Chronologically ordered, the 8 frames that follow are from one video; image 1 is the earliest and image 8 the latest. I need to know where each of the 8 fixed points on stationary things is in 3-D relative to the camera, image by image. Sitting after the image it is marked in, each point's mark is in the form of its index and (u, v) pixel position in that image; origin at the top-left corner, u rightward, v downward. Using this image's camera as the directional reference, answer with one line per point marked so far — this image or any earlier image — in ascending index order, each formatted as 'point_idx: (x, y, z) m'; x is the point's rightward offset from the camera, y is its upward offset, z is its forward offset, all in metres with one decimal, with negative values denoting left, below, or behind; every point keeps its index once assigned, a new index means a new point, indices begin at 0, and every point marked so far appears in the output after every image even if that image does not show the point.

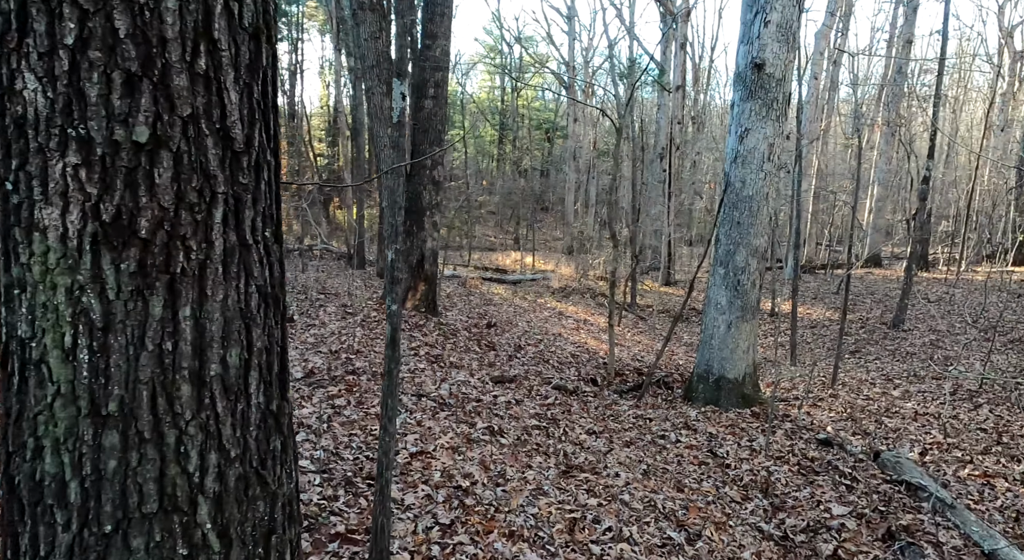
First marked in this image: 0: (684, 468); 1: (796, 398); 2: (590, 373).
0: (+1.7, -1.8, +6.4) m
1: (+3.9, -1.6, +9.1) m
2: (+1.2, -1.4, +10.0) m
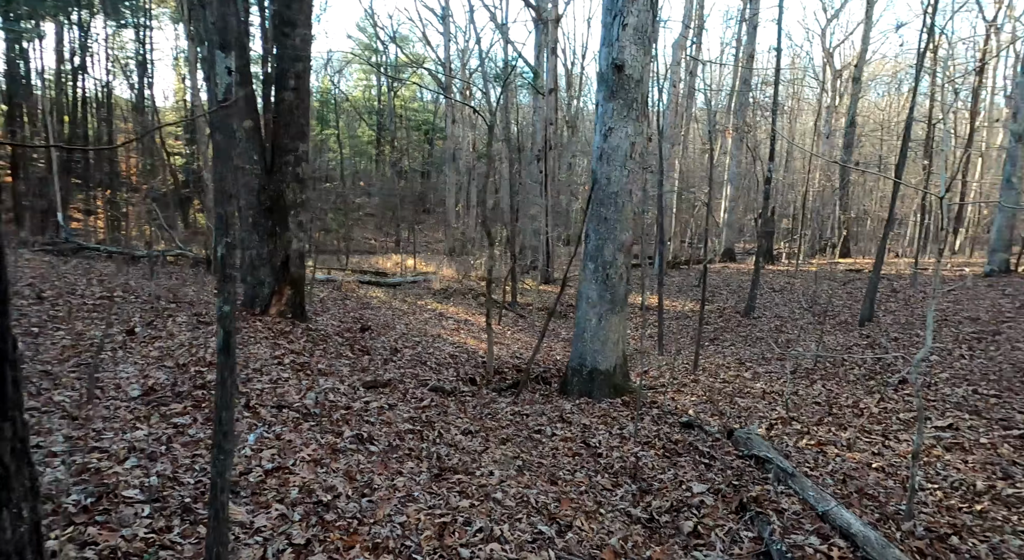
0: (+0.5, -1.8, +6.5) m
1: (+2.2, -1.5, +9.6) m
2: (-0.7, -1.4, +10.0) m
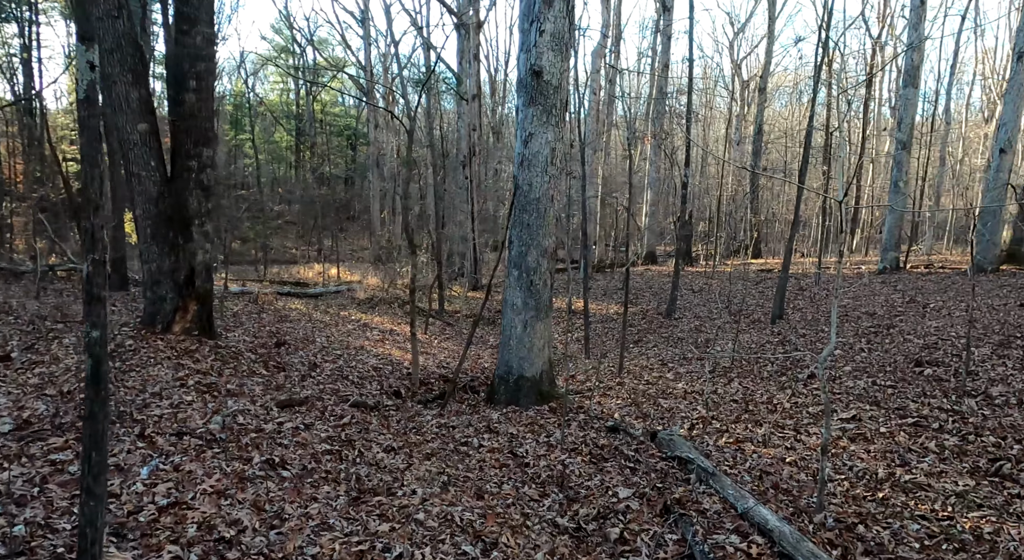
0: (-0.3, -1.9, +6.3) m
1: (+1.1, -1.6, +9.6) m
2: (-1.8, -1.6, +9.7) m
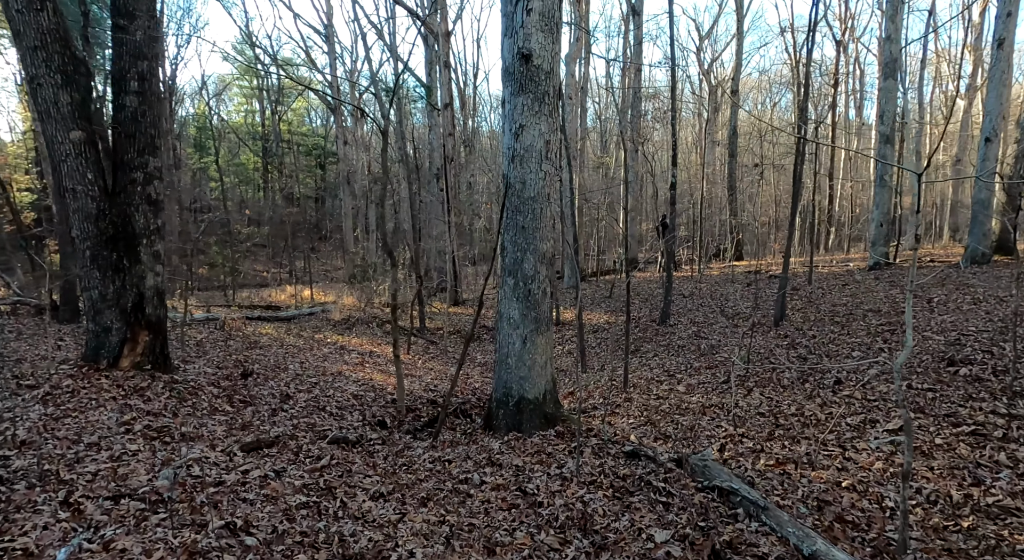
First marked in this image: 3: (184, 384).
0: (-0.2, -2.0, +5.4) m
1: (+1.1, -1.7, +8.7) m
2: (-1.8, -1.8, +8.7) m
3: (-4.0, -1.3, +8.1) m
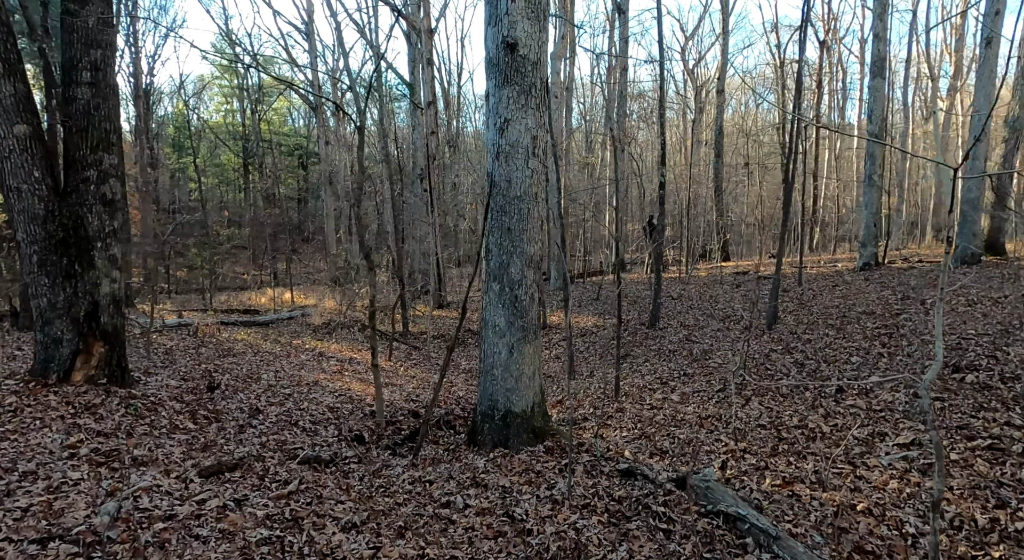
0: (-0.3, -2.0, +4.9) m
1: (+0.9, -1.7, +8.2) m
2: (-2.0, -1.9, +8.2) m
3: (-4.2, -1.4, +7.5) m
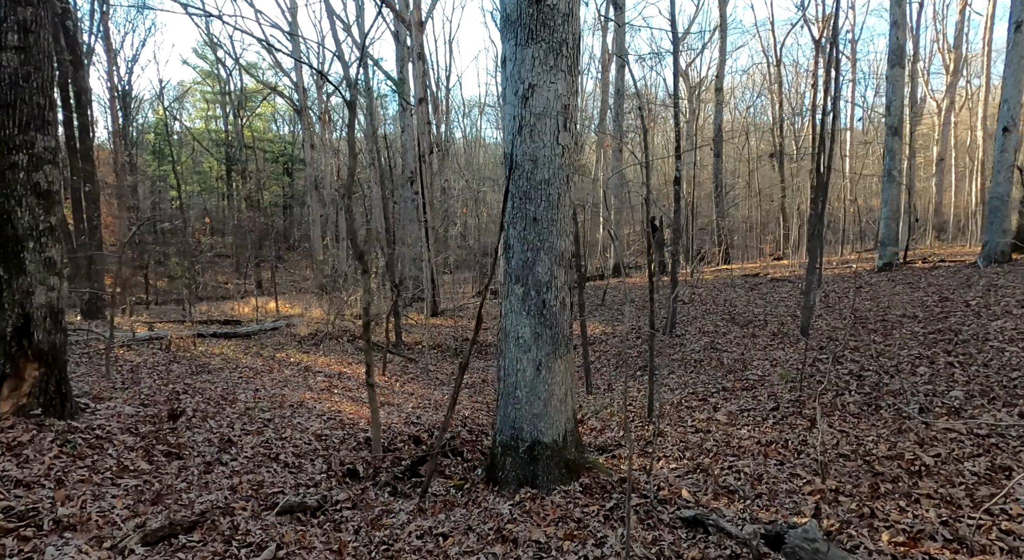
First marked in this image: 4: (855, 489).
0: (0.0, -2.0, +3.6) m
1: (+1.1, -1.8, +7.0) m
2: (-1.7, -1.9, +6.9) m
3: (-4.0, -1.4, +6.2) m
4: (+2.6, -1.6, +5.0) m
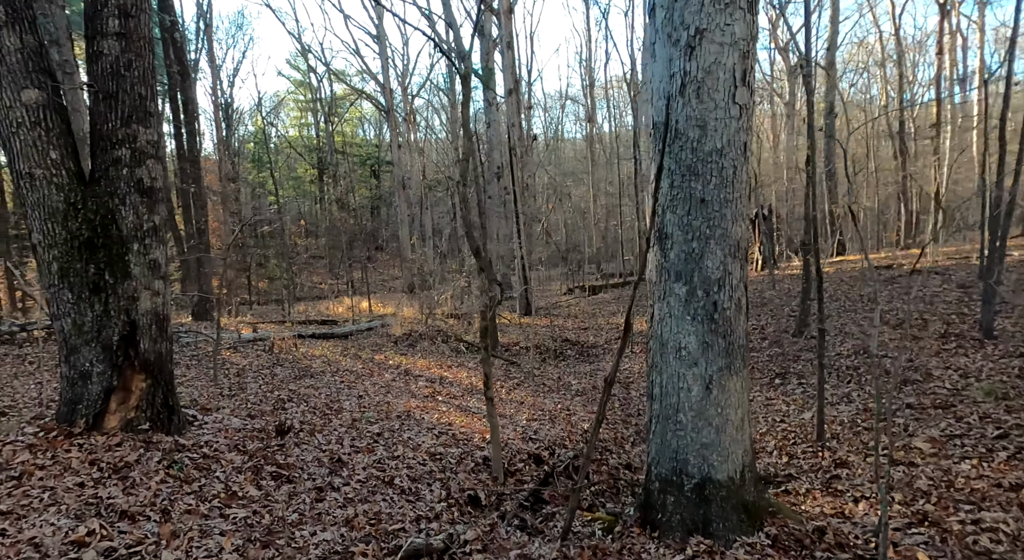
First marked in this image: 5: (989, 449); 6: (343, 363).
0: (+0.9, -2.0, +2.6) m
1: (+2.4, -1.7, +5.8) m
2: (-0.4, -1.9, +6.0) m
3: (-2.7, -1.5, +5.6) m
4: (+3.7, -1.6, +3.6) m
5: (+4.0, -1.5, +5.4) m
6: (-3.2, -1.6, +12.7) m
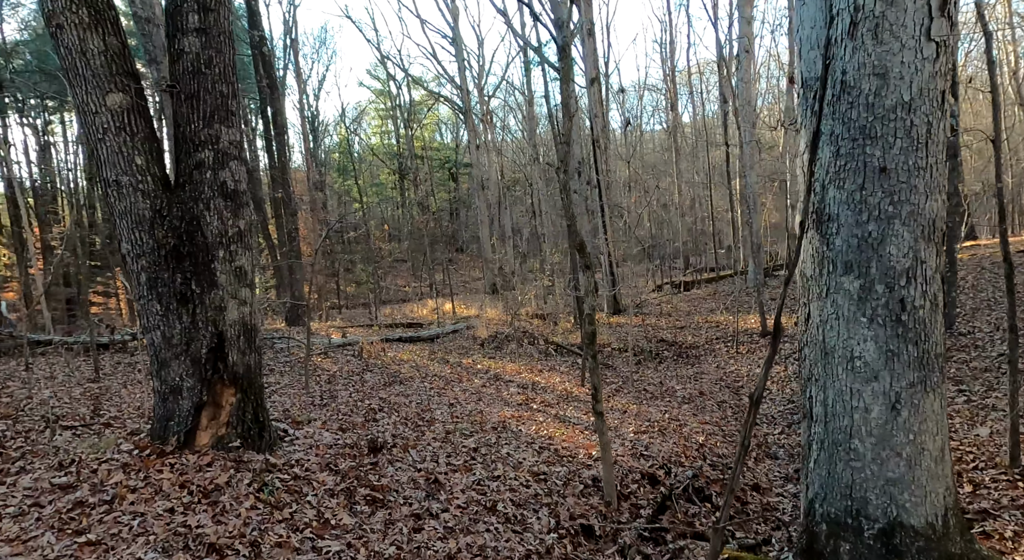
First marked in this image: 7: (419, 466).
0: (+1.5, -2.0, +1.7) m
1: (+3.3, -1.6, +4.6) m
2: (+0.5, -1.9, +5.2) m
3: (-1.8, -1.5, +5.1) m
4: (+4.3, -1.5, +2.4) m
5: (+4.8, -1.4, +4.1) m
6: (-1.5, -1.7, +12.2) m
7: (-0.8, -1.7, +5.9) m
